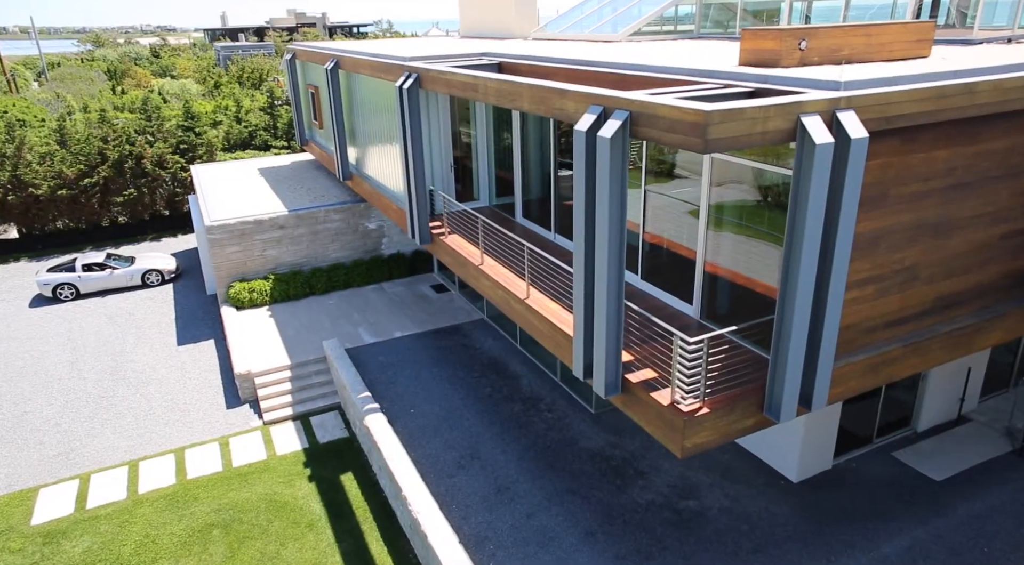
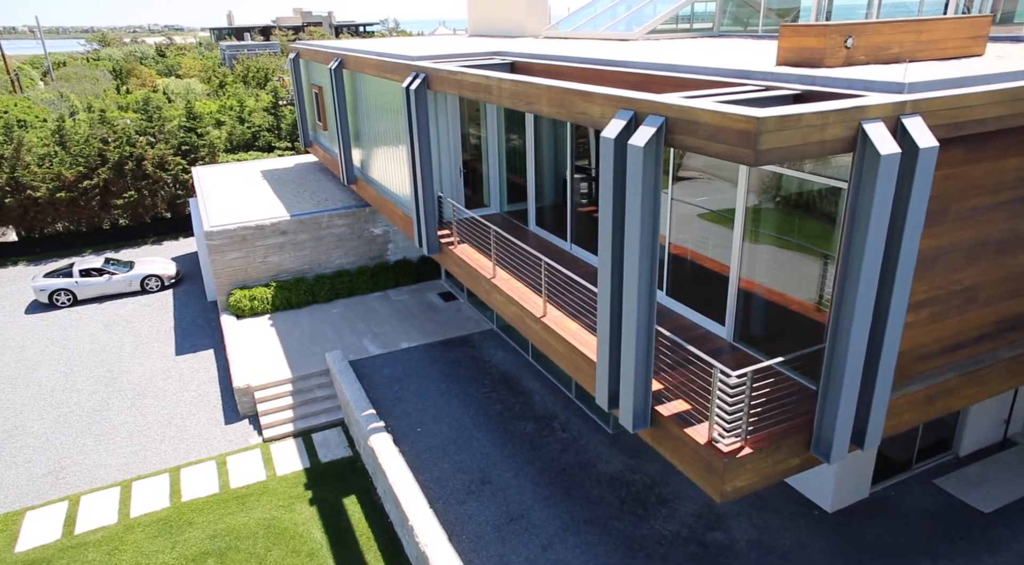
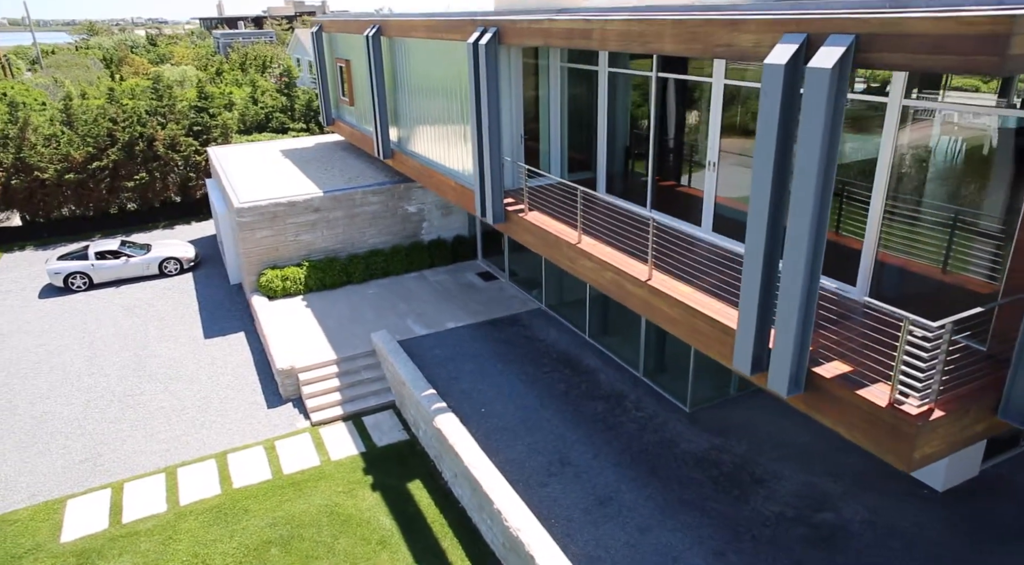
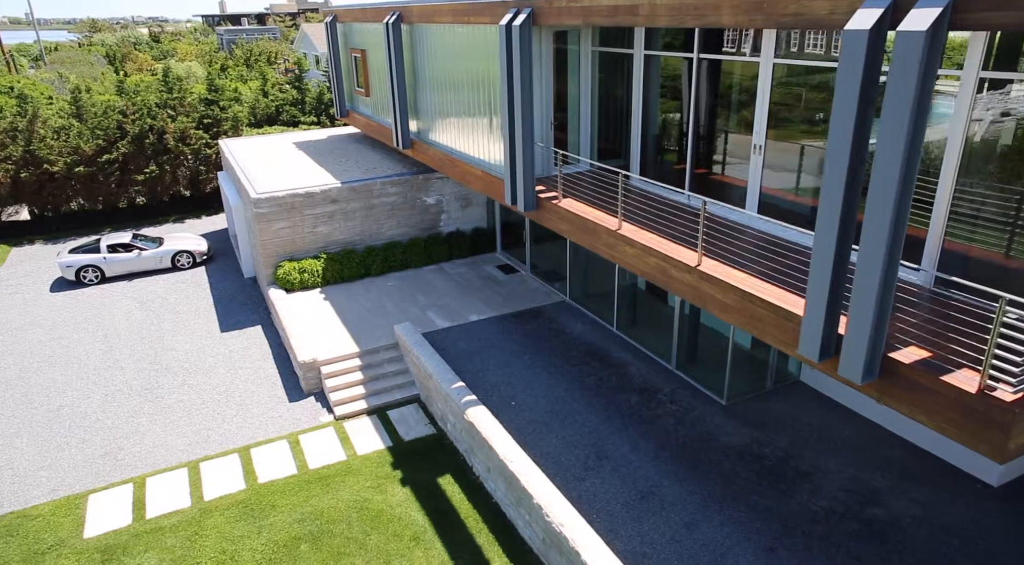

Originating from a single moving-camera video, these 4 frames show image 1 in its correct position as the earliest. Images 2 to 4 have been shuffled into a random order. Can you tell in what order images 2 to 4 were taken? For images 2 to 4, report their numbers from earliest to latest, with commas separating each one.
2, 3, 4
